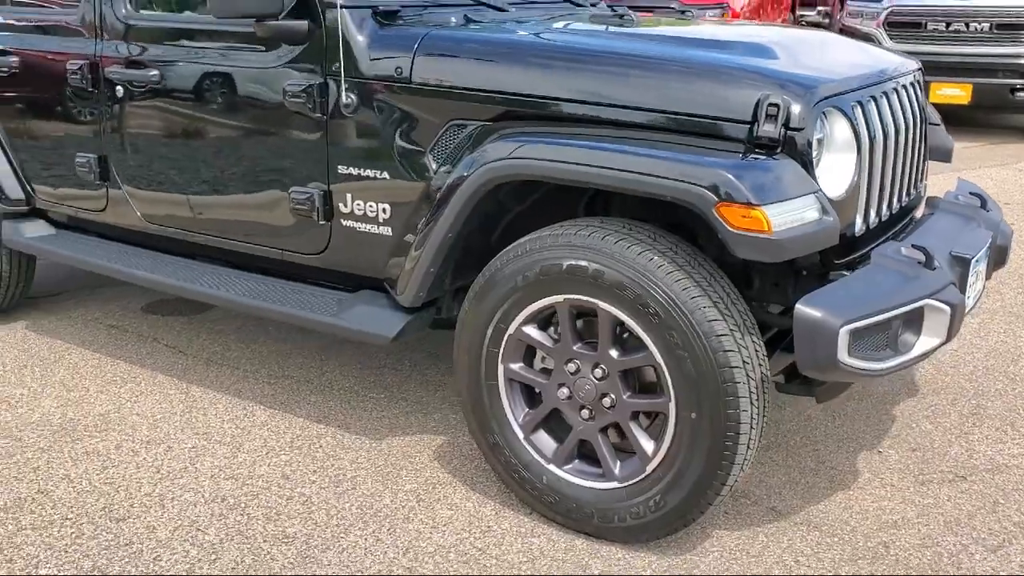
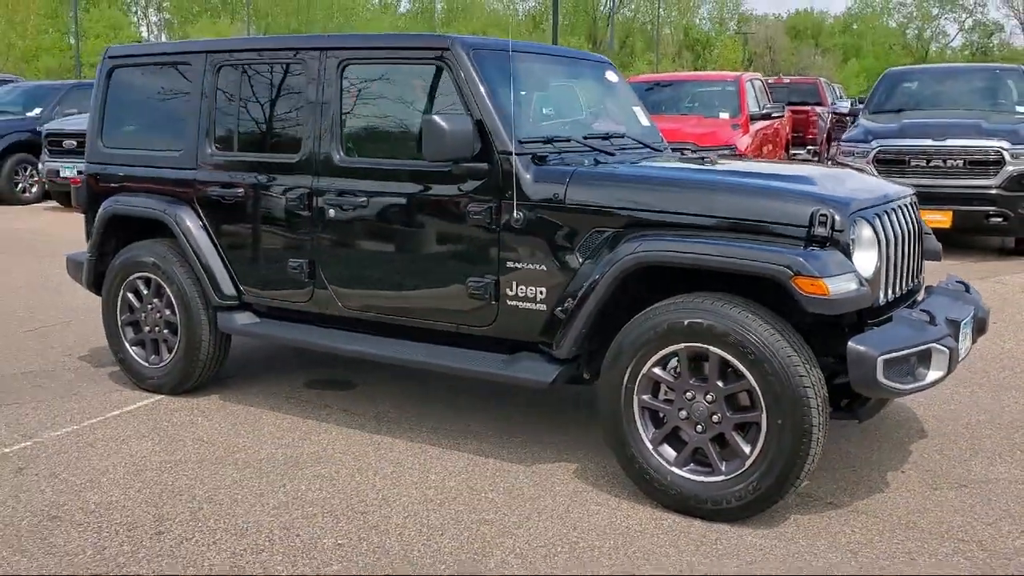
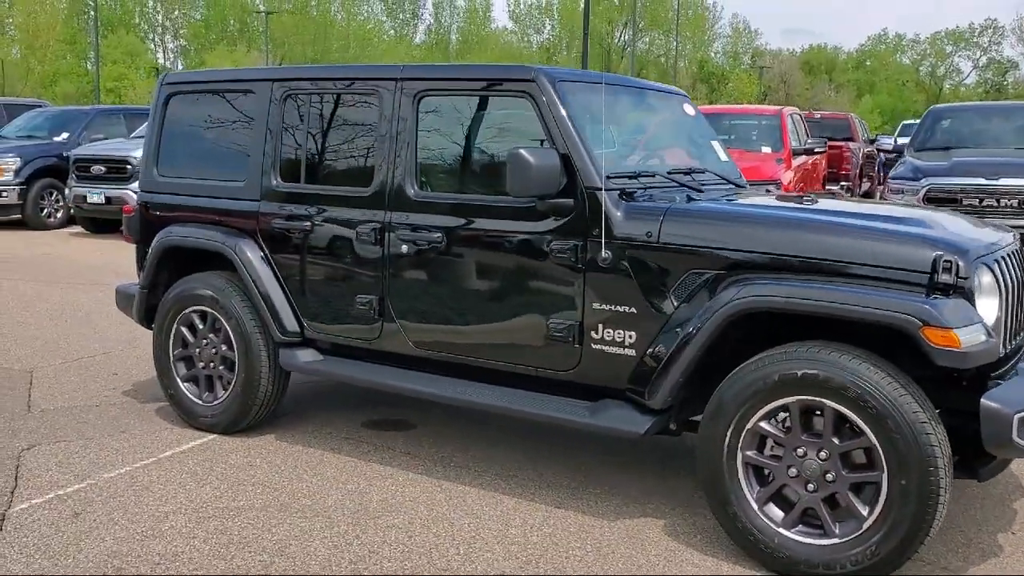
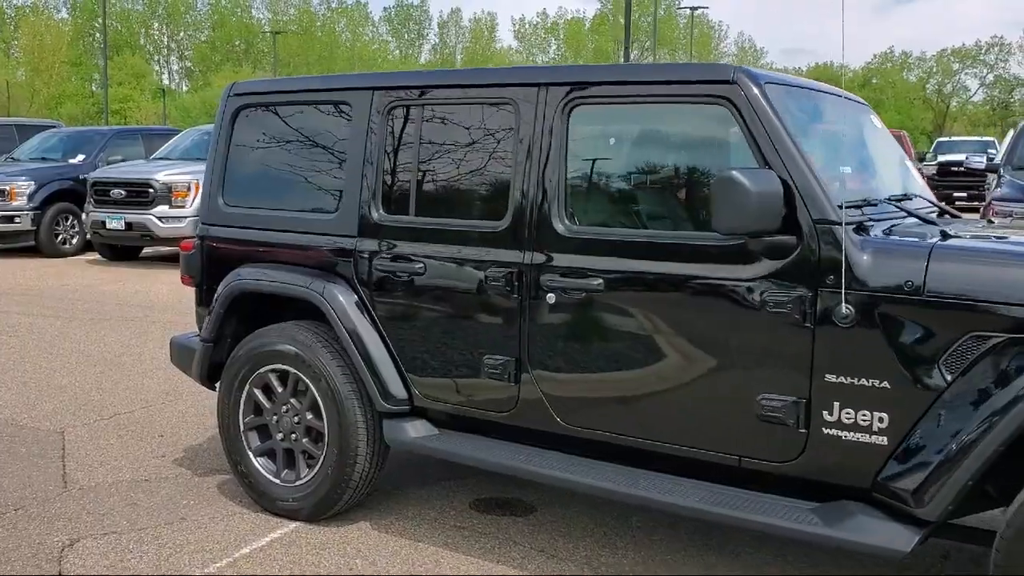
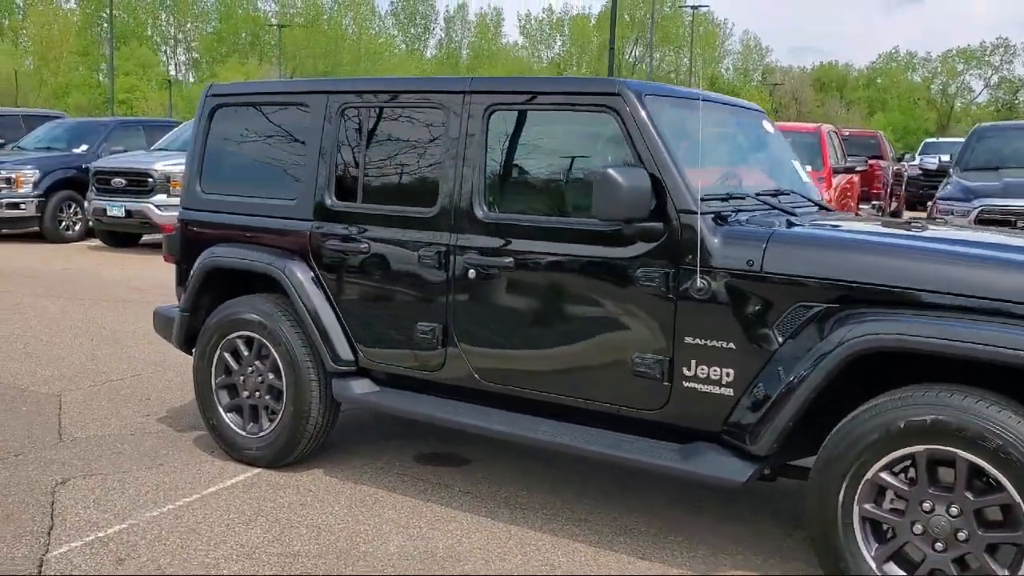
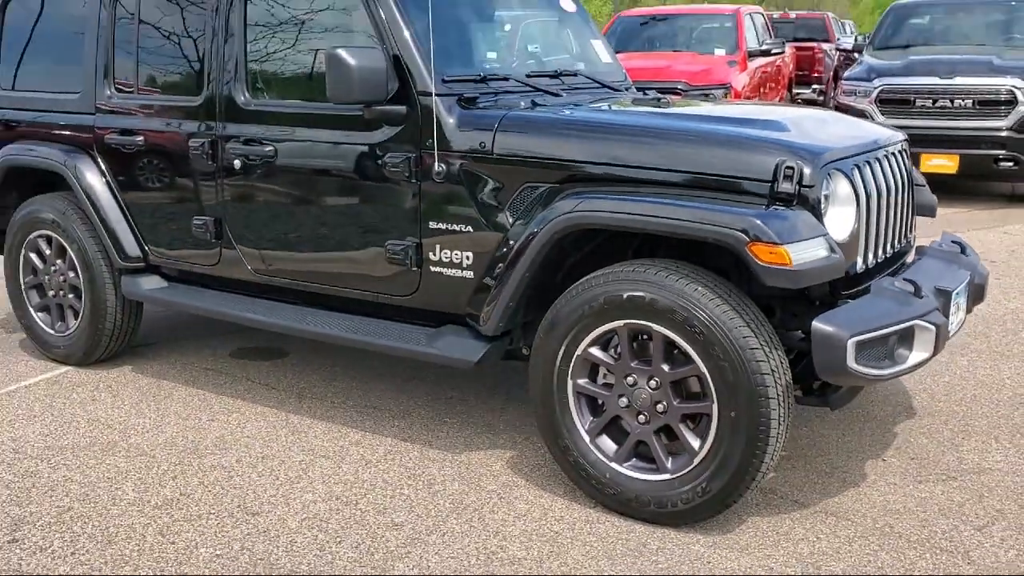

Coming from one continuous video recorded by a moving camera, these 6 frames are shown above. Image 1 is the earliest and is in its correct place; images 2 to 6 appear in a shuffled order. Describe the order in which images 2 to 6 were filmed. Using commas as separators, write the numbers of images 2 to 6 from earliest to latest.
6, 2, 3, 5, 4
